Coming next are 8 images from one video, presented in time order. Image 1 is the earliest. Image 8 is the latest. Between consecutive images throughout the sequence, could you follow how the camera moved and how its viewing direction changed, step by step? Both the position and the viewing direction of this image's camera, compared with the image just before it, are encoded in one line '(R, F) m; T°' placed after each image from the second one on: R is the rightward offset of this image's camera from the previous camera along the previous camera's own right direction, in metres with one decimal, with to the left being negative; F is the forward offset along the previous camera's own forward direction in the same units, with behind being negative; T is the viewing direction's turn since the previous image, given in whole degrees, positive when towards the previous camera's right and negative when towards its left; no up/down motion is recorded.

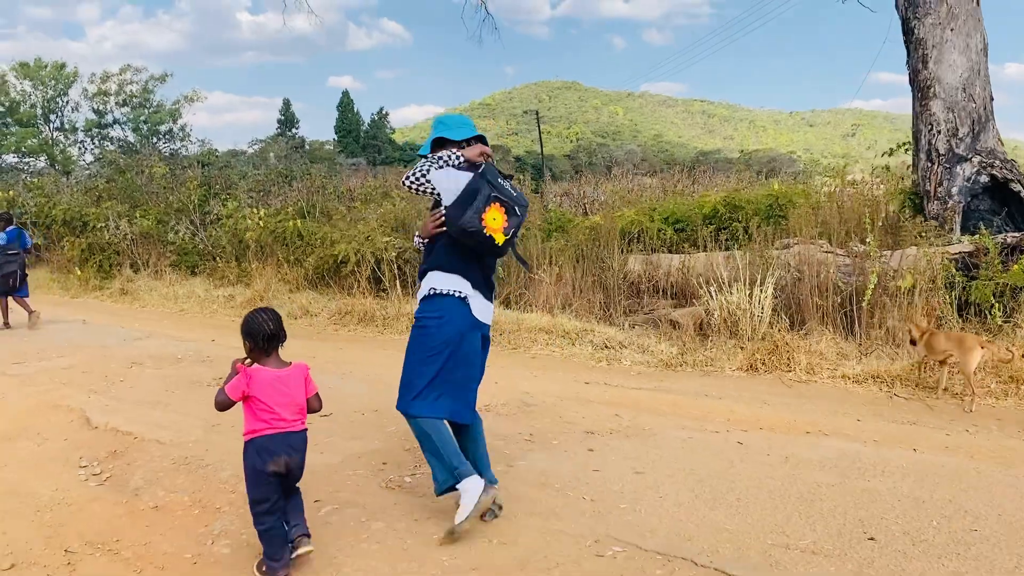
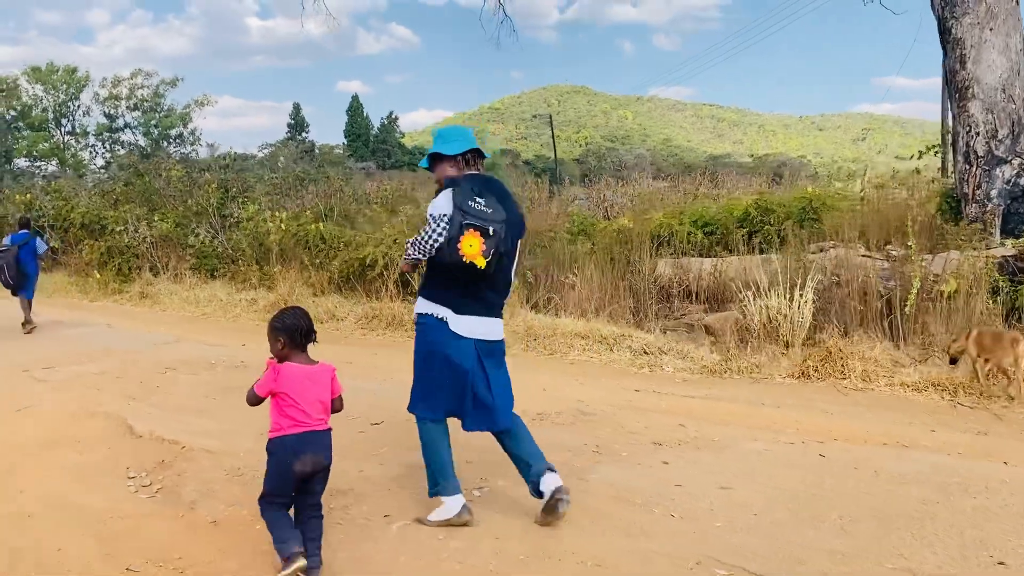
(-0.2, +0.1) m; -1°
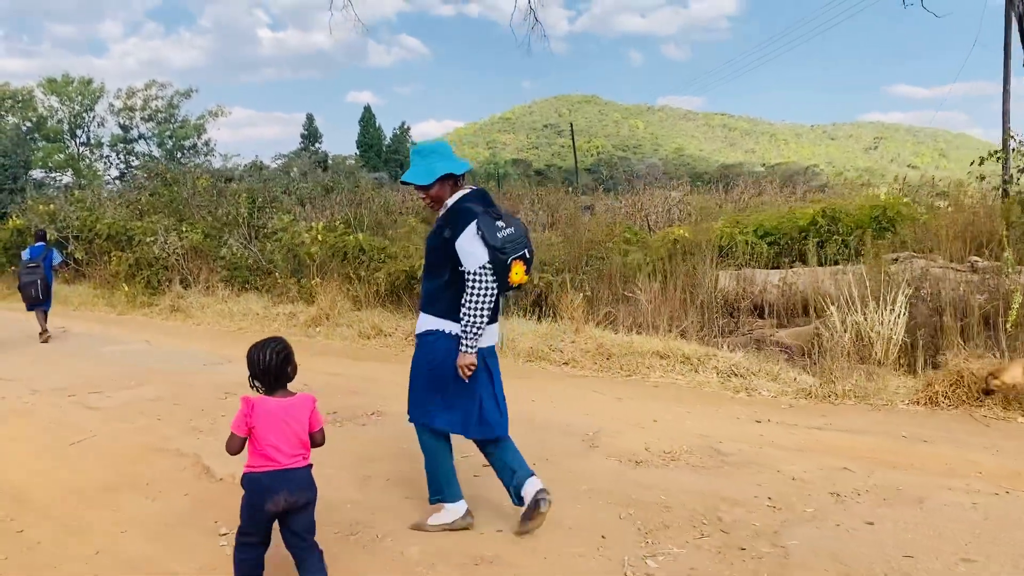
(-0.5, +0.5) m; -1°
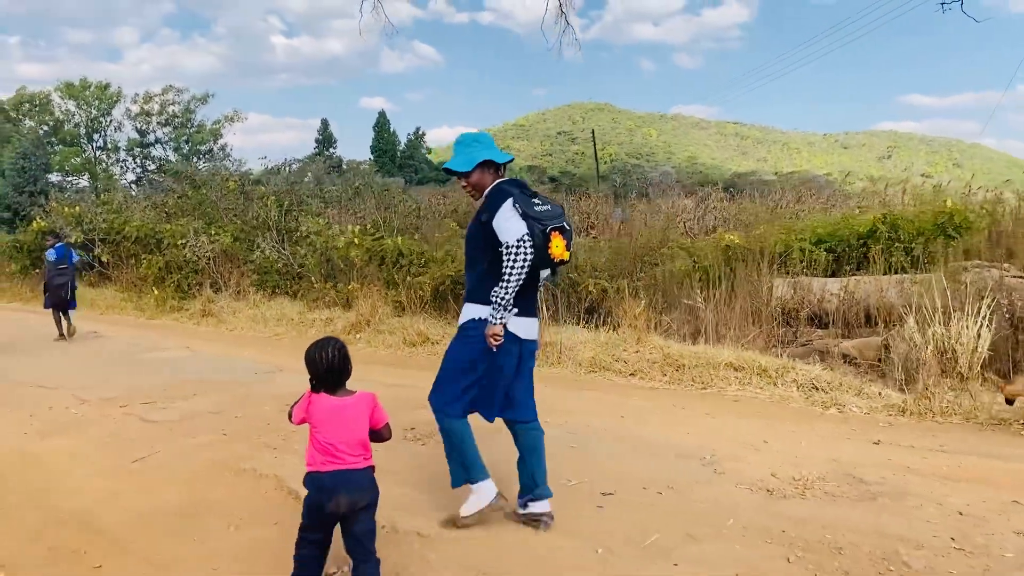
(-0.4, +0.3) m; -1°
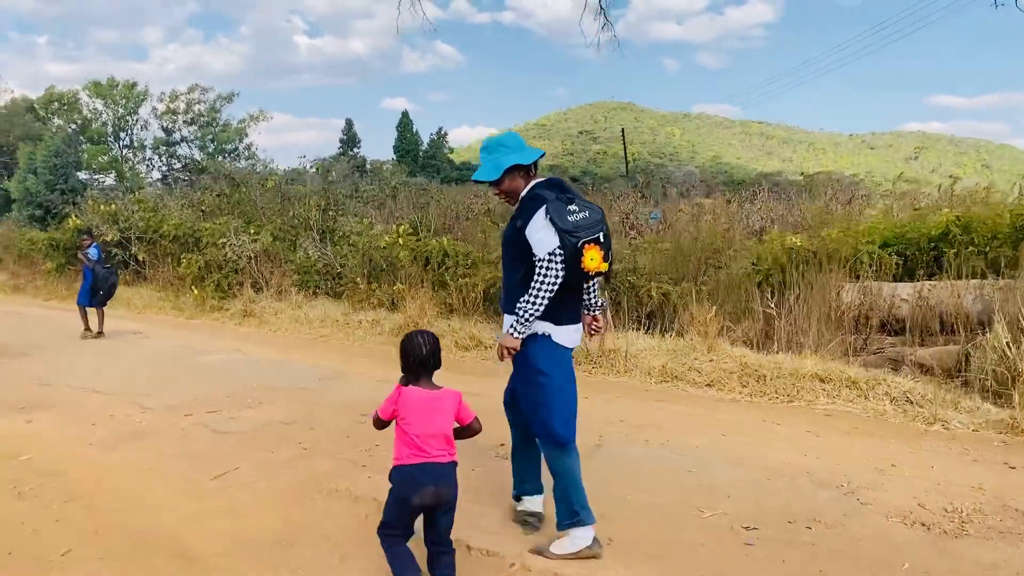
(-0.3, +0.3) m; -1°
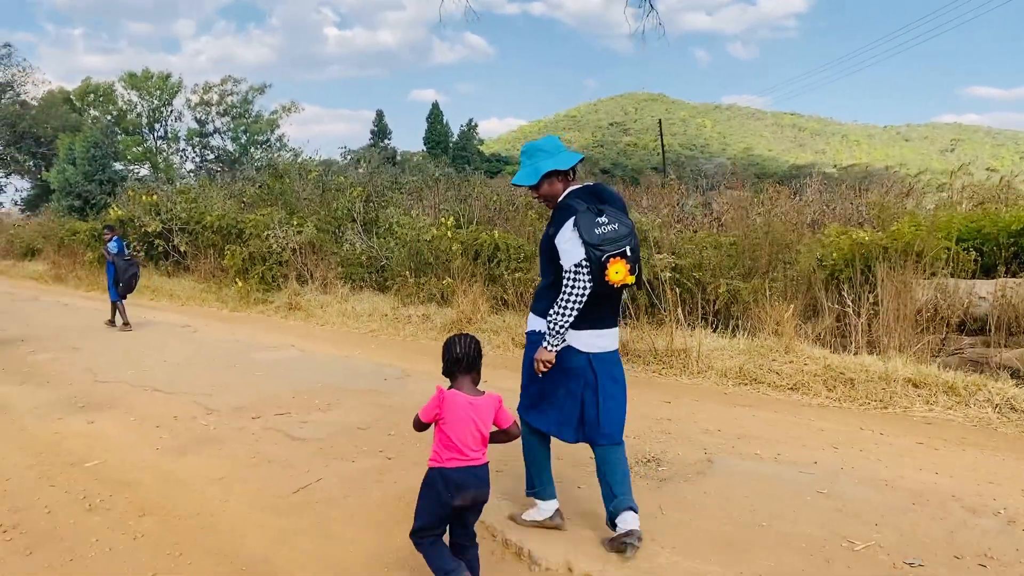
(-0.3, +0.3) m; -2°
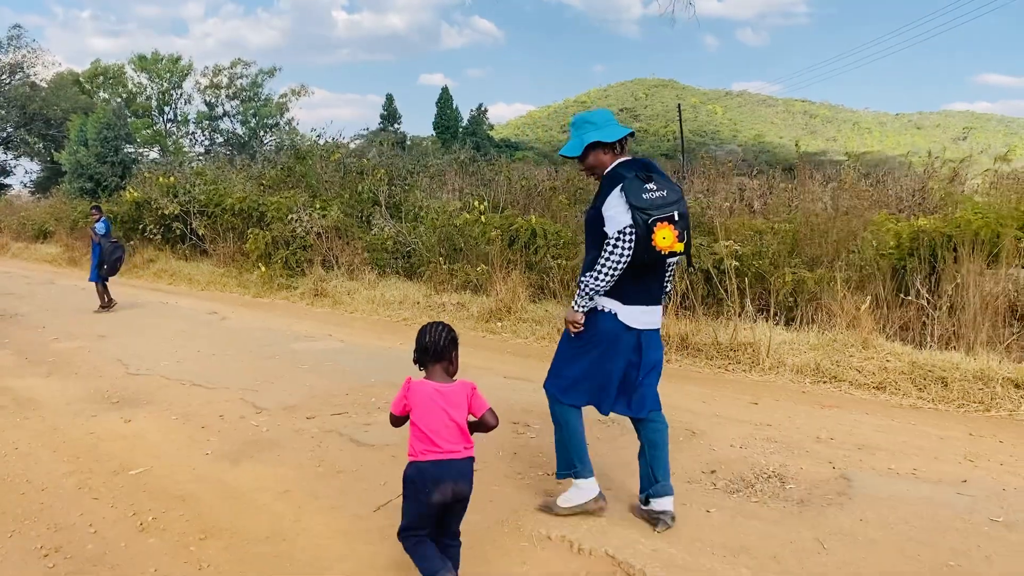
(-0.3, +0.4) m; 0°
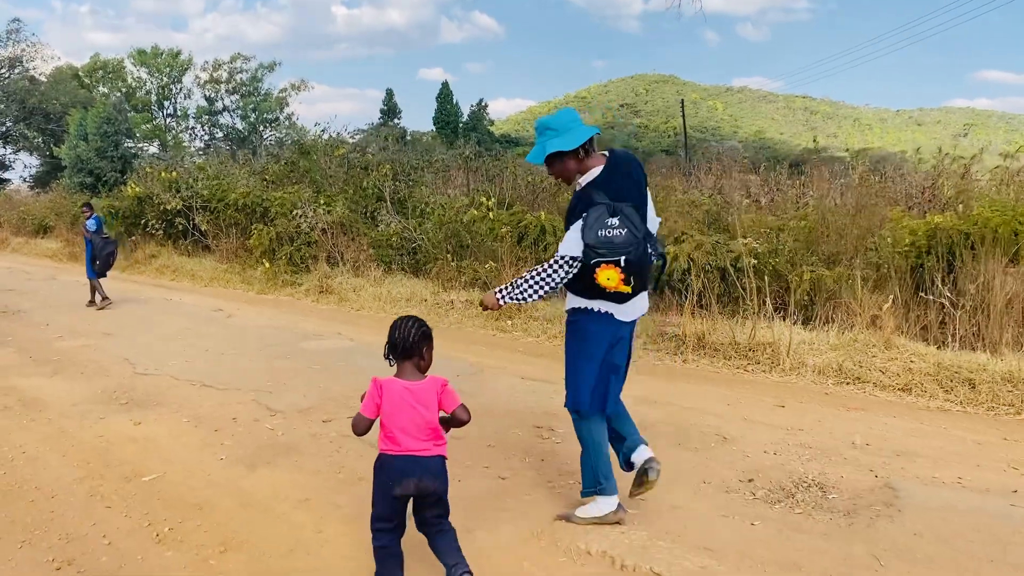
(-0.1, +0.1) m; 0°
